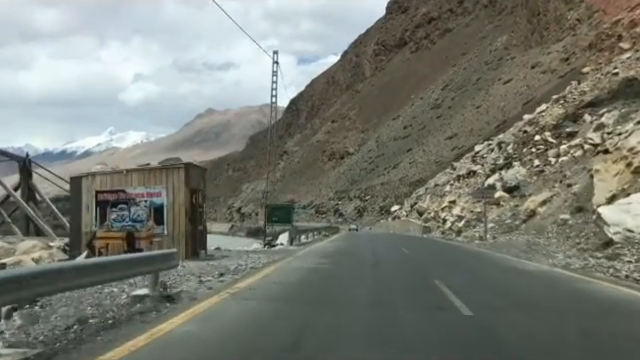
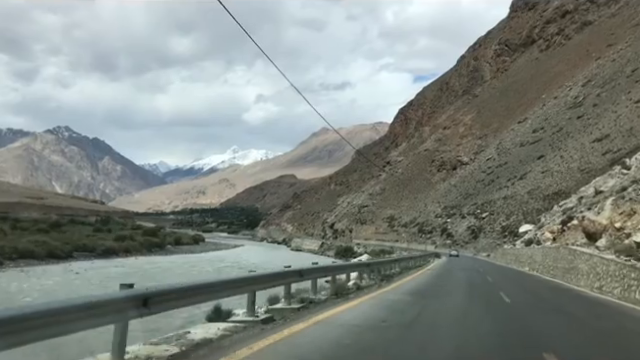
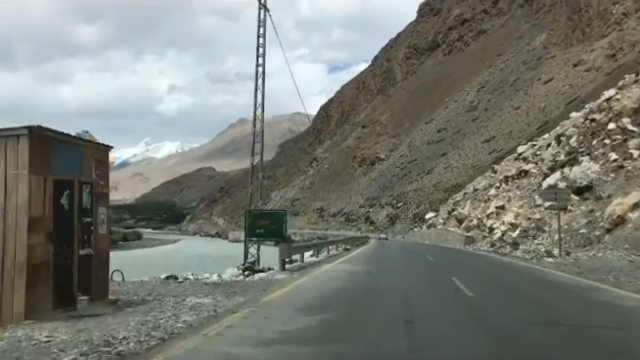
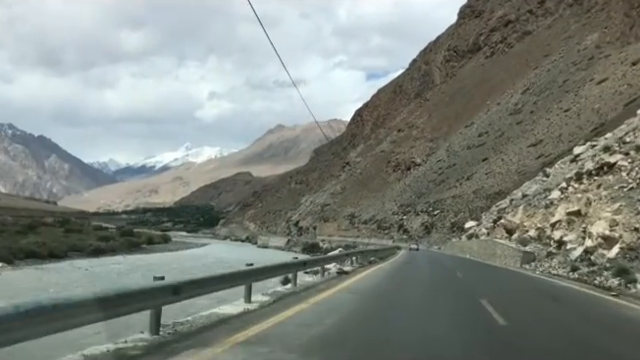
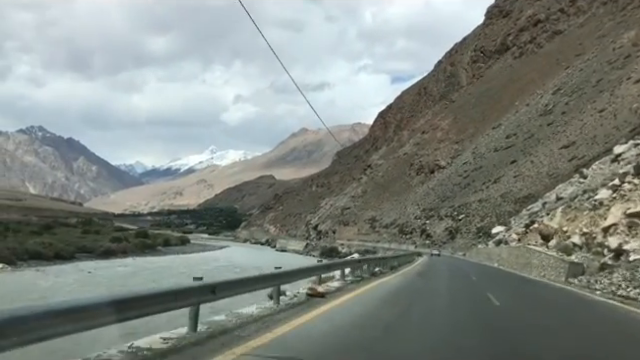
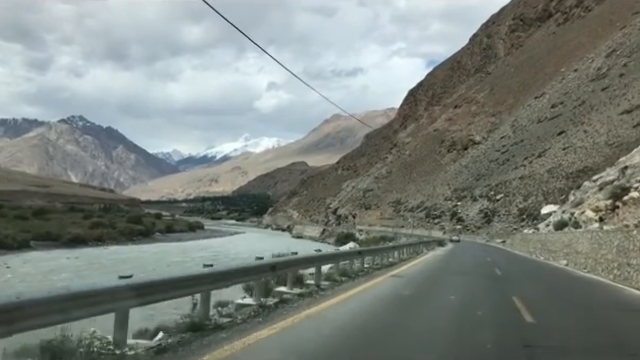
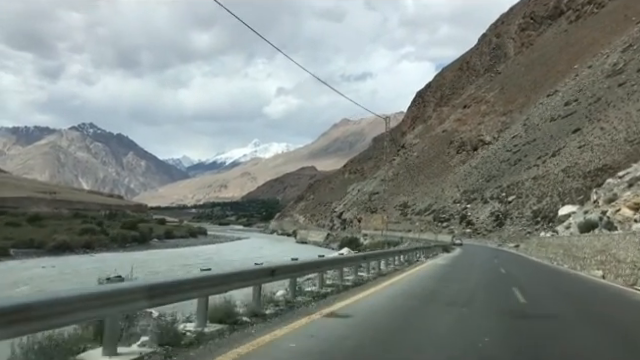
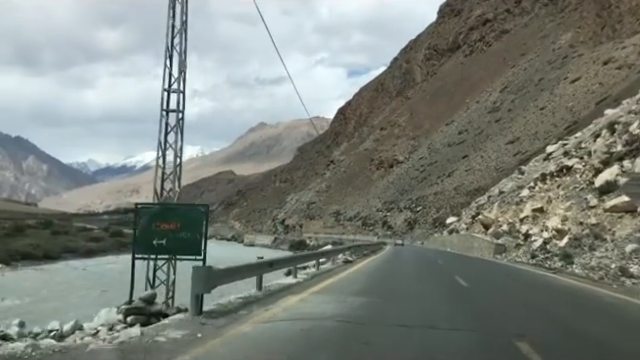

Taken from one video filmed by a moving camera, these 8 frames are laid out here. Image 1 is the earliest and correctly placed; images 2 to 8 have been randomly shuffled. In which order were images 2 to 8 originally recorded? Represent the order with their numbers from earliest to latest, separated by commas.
3, 8, 4, 5, 2, 6, 7
